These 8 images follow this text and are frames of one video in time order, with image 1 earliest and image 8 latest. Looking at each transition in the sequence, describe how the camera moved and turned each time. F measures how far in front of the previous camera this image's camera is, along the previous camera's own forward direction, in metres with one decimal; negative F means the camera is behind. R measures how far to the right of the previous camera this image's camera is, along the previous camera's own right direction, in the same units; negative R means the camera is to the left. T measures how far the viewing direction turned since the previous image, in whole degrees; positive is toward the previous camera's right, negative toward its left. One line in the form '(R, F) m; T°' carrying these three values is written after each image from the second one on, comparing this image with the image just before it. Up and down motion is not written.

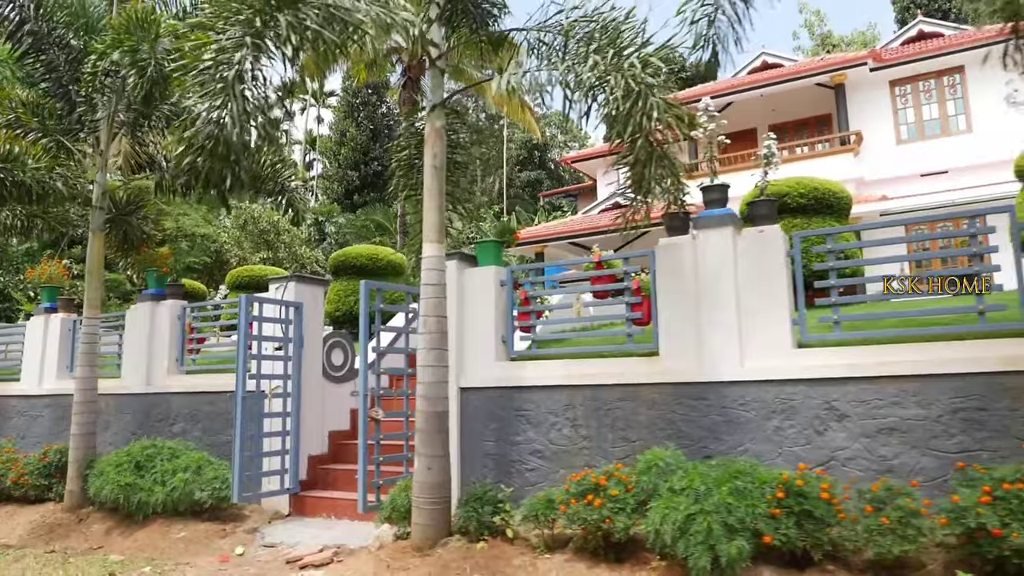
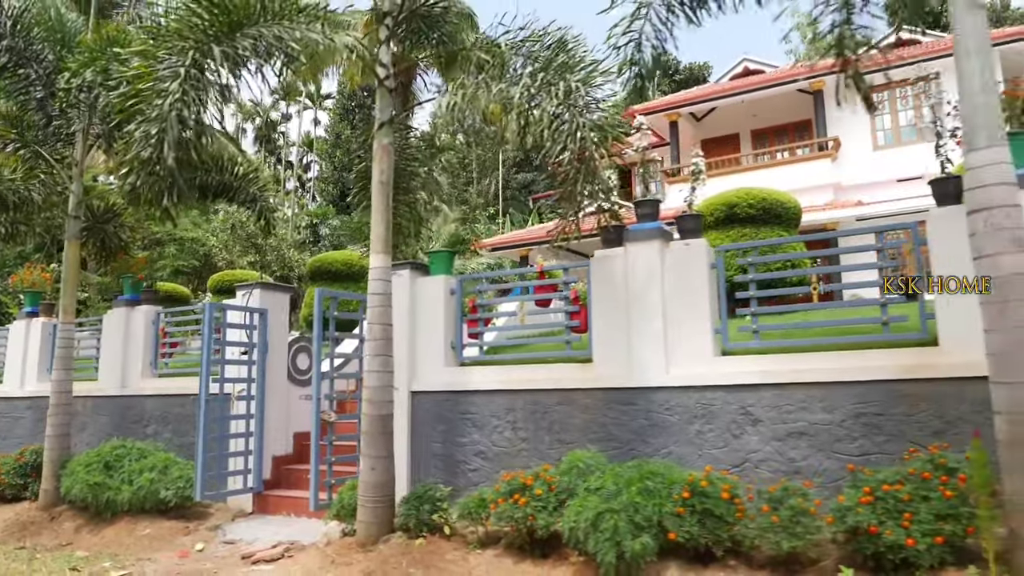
(+0.4, -0.3) m; 0°
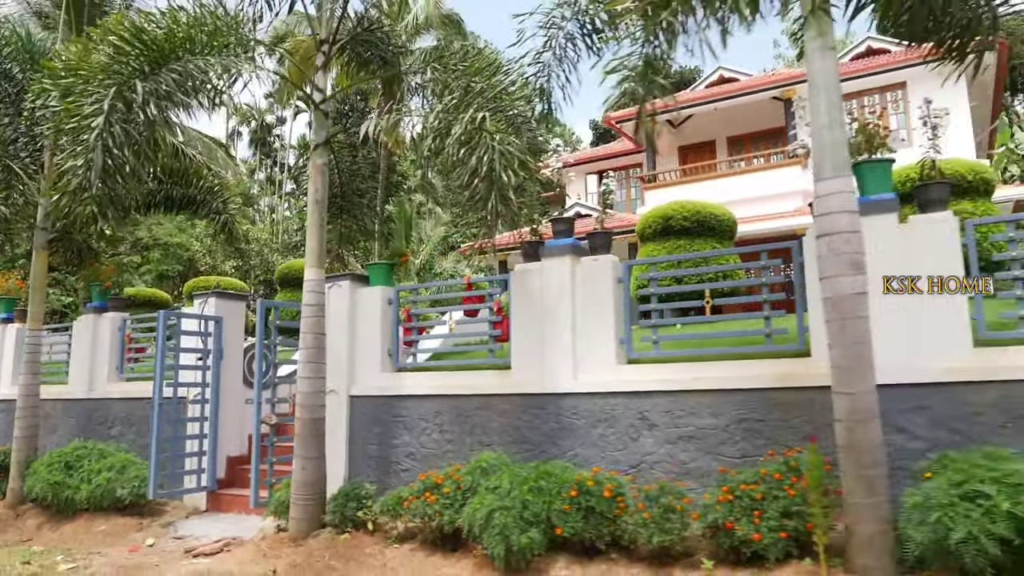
(+0.6, -0.4) m; 0°
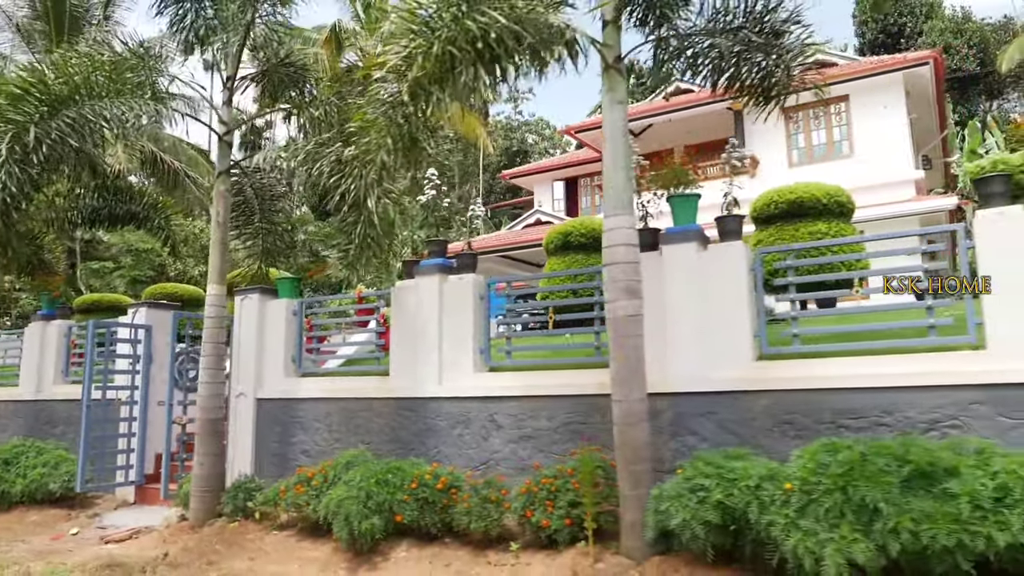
(+1.0, -0.7) m; 0°
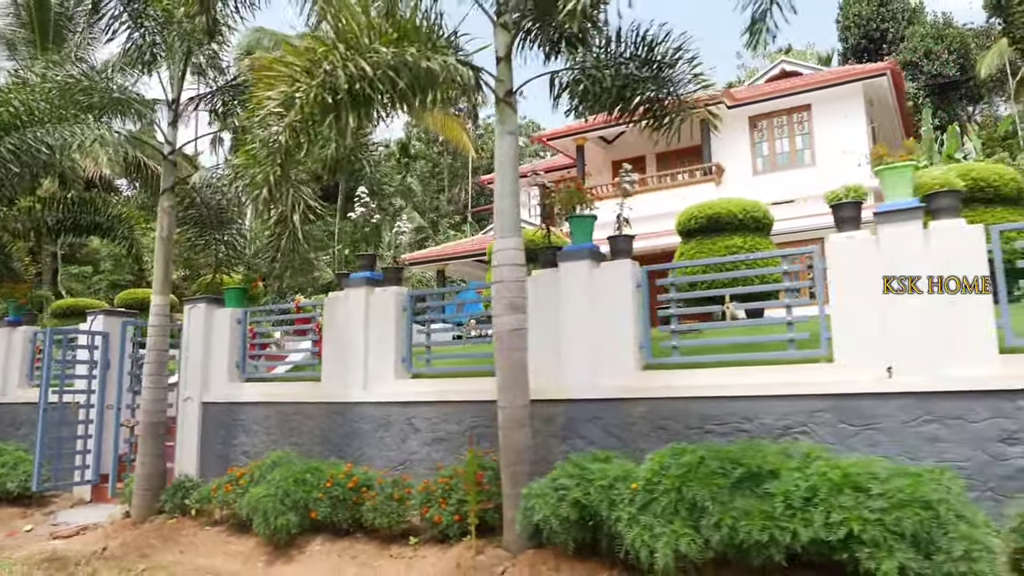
(+0.6, -0.5) m; 0°
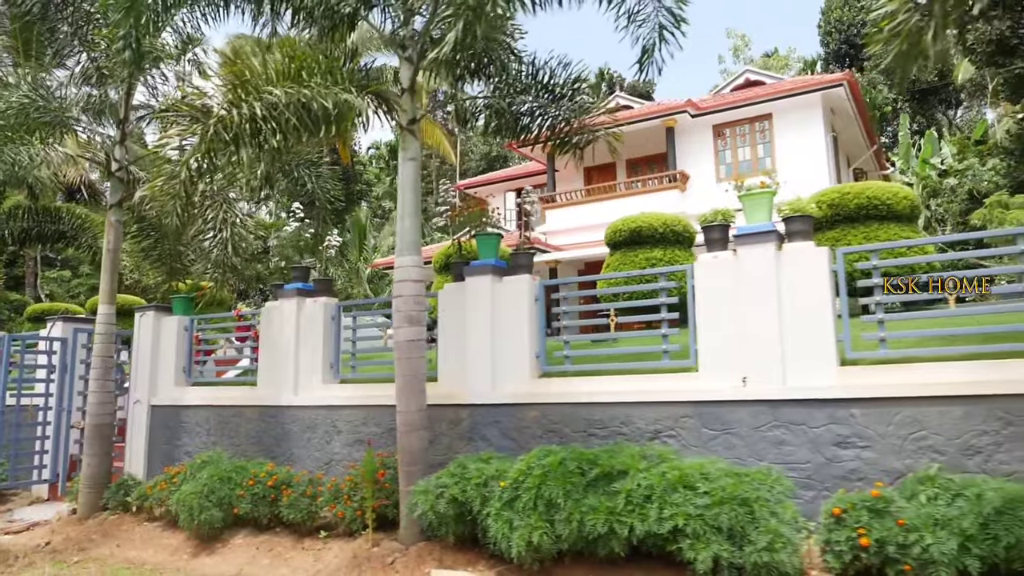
(+0.7, -0.5) m; 0°
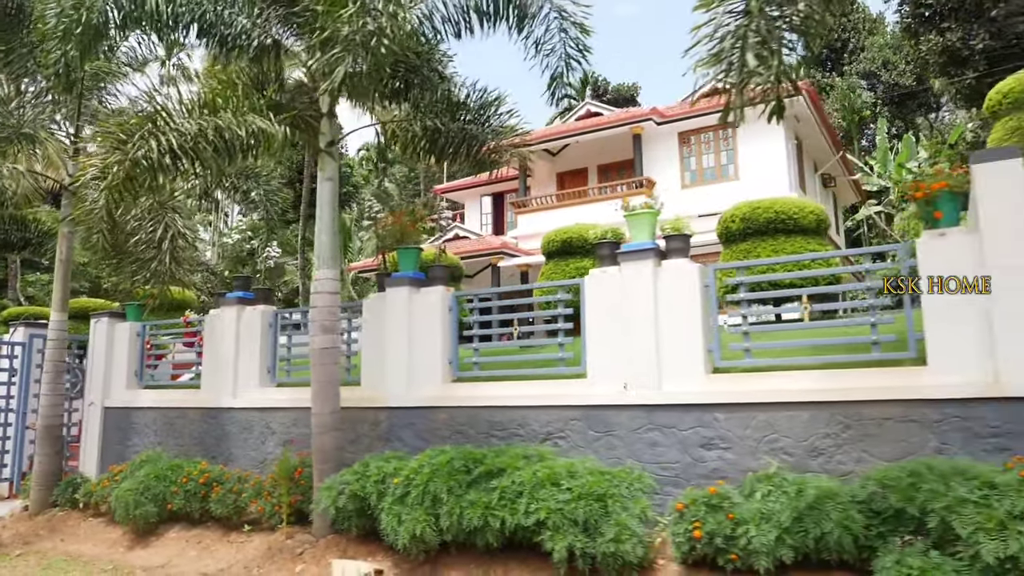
(+0.6, -0.5) m; 0°
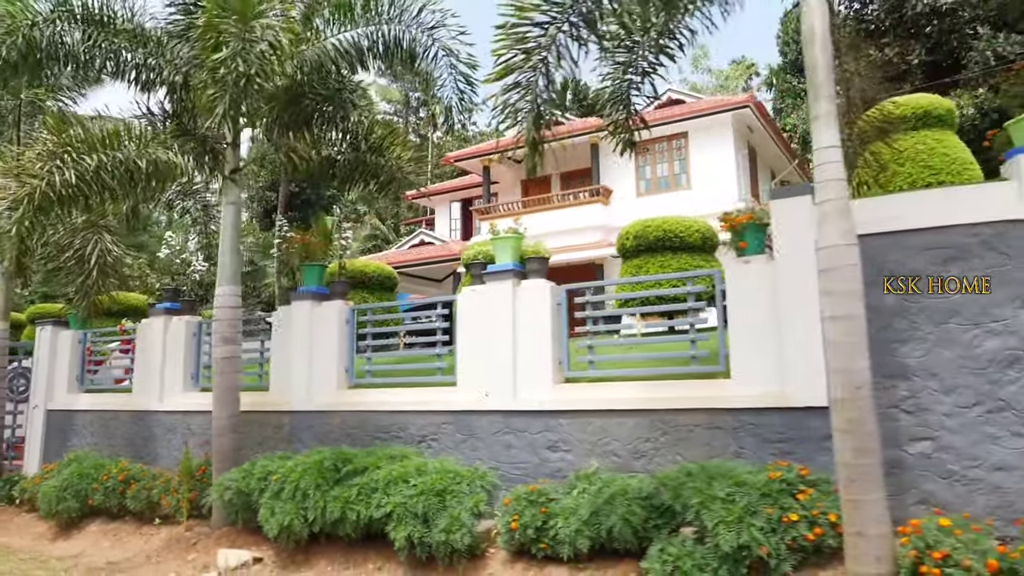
(+0.9, -0.6) m; 0°
